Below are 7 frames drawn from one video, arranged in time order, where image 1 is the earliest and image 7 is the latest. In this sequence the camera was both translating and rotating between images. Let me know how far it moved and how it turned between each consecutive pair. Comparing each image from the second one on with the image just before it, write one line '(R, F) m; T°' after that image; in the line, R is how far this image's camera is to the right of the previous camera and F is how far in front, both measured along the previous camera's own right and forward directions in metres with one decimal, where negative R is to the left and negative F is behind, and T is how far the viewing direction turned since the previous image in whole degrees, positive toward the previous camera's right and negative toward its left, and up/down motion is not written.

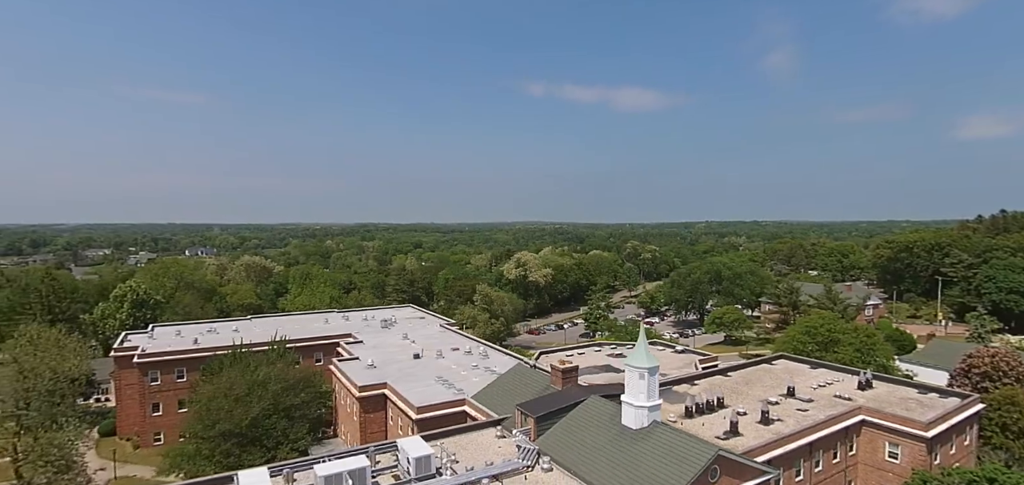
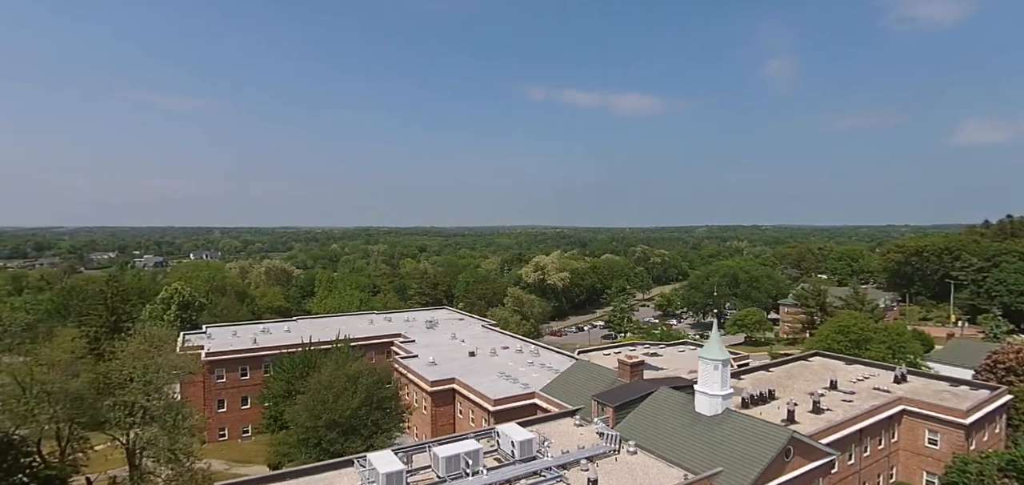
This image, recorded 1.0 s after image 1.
(-4.0, -2.6) m; 0°
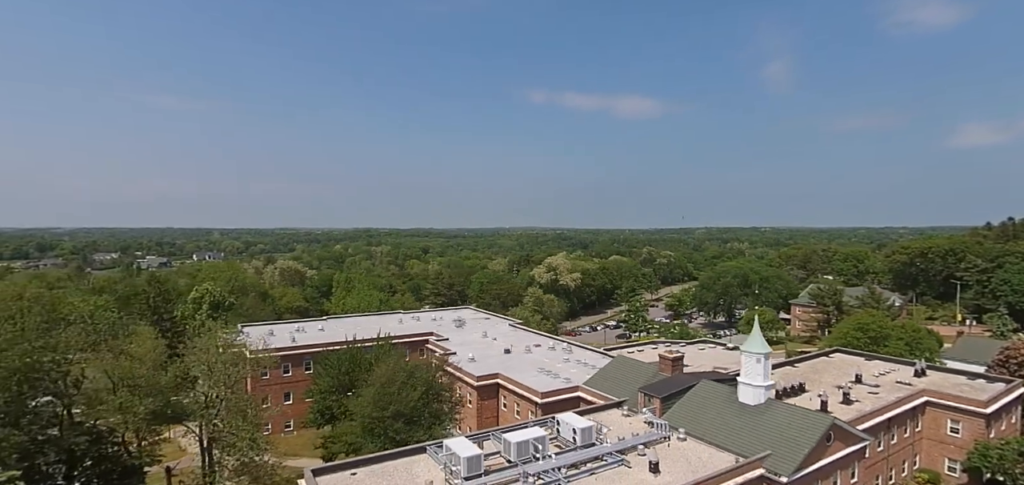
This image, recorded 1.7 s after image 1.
(-2.9, -2.0) m; 0°
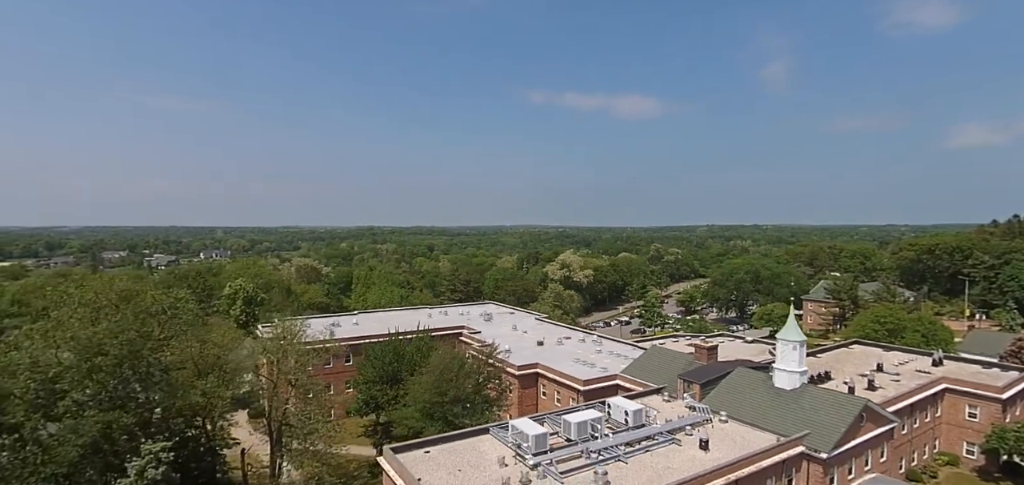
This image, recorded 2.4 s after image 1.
(-2.8, -2.1) m; 0°
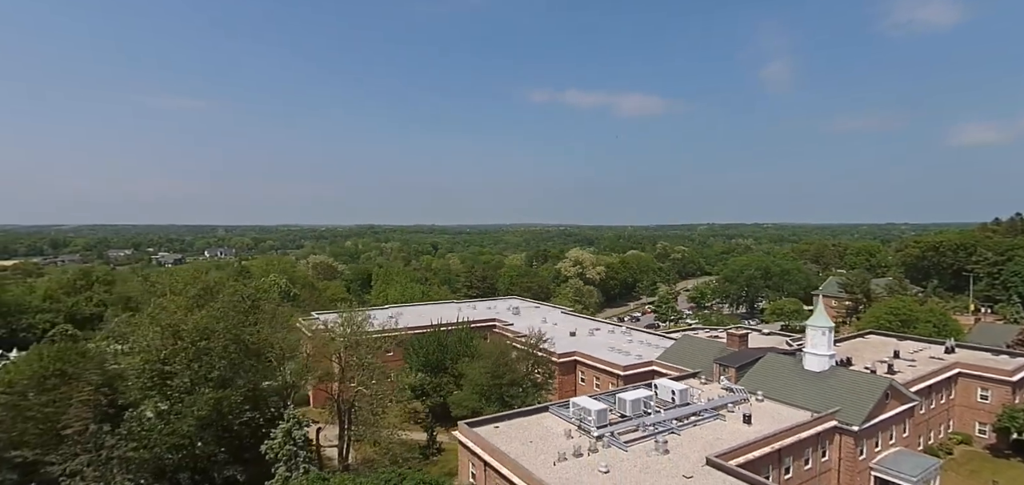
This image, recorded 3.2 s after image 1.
(-3.2, -2.7) m; 0°
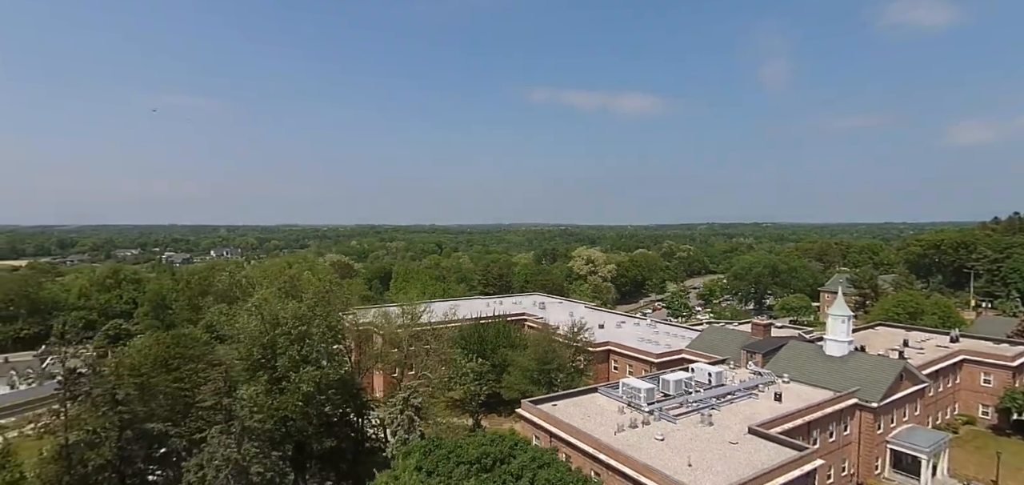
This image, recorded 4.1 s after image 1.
(-3.2, -3.4) m; 0°
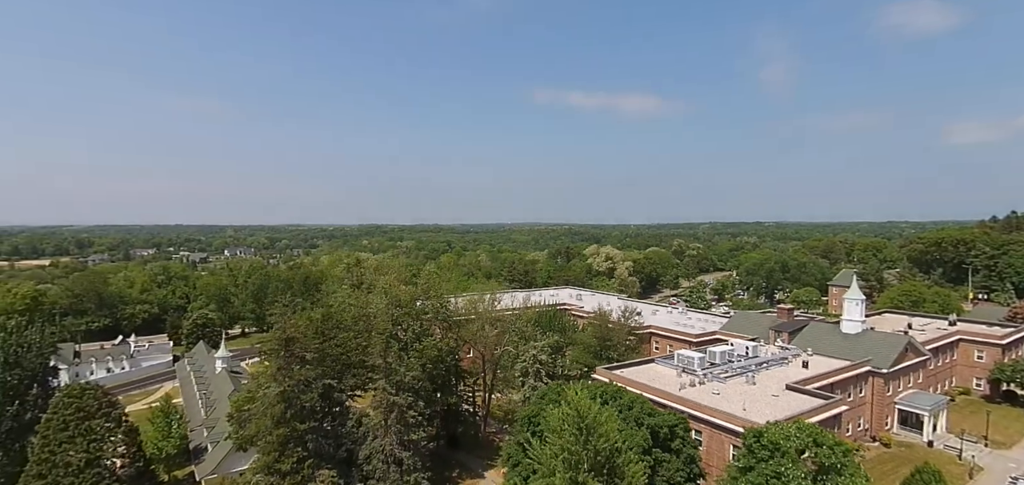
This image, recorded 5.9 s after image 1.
(-5.1, -6.9) m; 0°
